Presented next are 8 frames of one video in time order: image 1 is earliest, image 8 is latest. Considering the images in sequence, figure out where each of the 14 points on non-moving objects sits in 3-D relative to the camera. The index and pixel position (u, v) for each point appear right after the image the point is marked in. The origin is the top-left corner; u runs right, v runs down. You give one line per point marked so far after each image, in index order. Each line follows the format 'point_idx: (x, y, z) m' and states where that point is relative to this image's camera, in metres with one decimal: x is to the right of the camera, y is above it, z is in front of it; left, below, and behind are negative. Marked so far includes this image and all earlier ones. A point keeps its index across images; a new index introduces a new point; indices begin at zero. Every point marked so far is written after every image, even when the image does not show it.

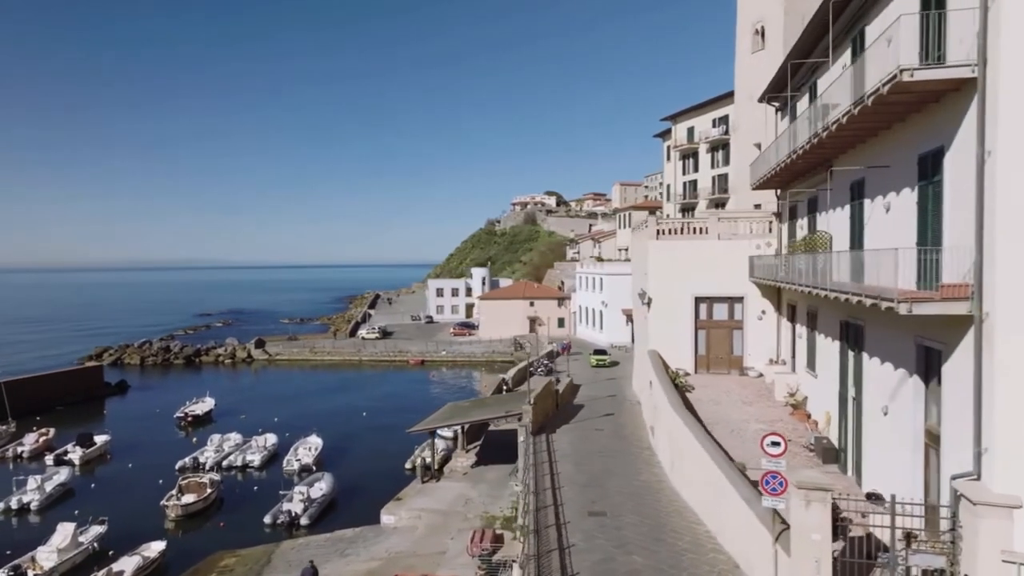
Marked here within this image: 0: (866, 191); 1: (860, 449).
0: (+7.8, +2.1, +15.4) m
1: (+7.9, -3.7, +15.9) m
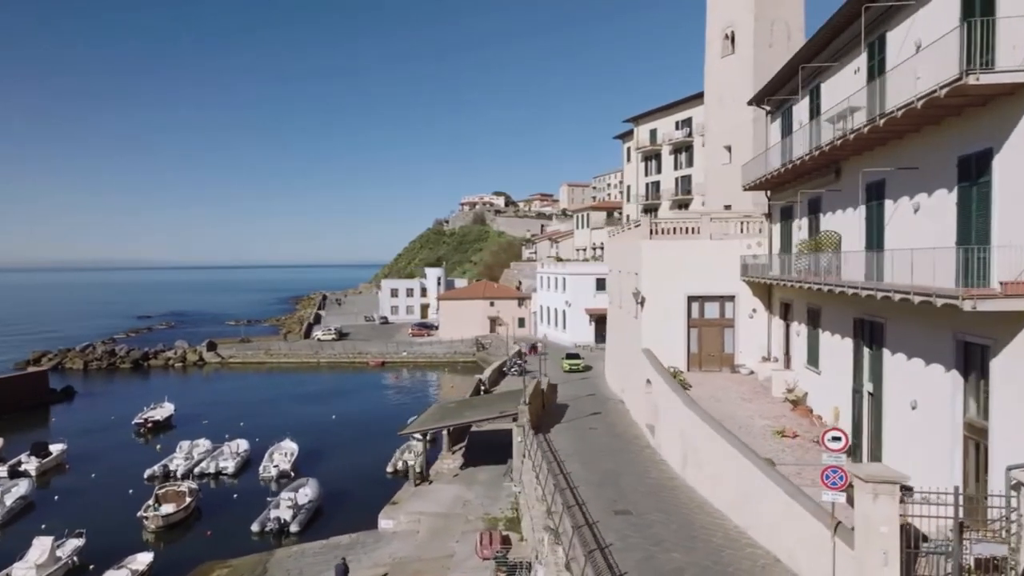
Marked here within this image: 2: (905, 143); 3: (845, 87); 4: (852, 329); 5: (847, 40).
0: (+8.5, +2.1, +15.9) m
1: (+8.6, -3.6, +16.4) m
2: (+8.3, +3.0, +14.8) m
3: (+8.7, +5.2, +18.4) m
4: (+8.7, -1.1, +17.9) m
5: (+8.5, +6.3, +18.0) m
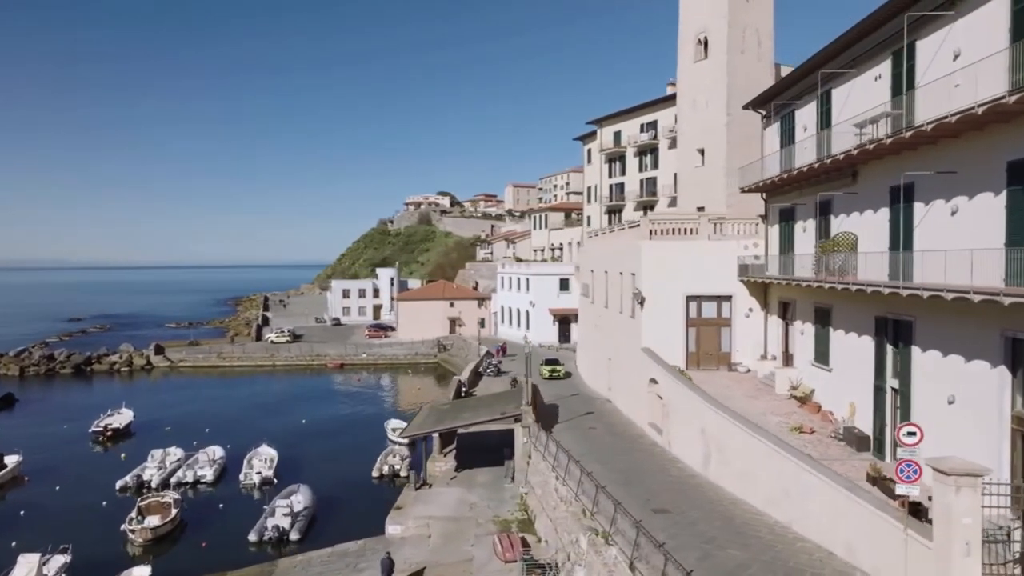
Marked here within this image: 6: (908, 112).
0: (+9.5, +2.2, +16.5) m
1: (+9.5, -3.6, +17.0) m
2: (+9.4, +3.0, +15.4) m
3: (+9.5, +5.2, +19.0) m
4: (+9.5, -1.1, +18.5) m
5: (+9.4, +6.3, +18.7) m
6: (+9.3, +4.1, +16.5) m
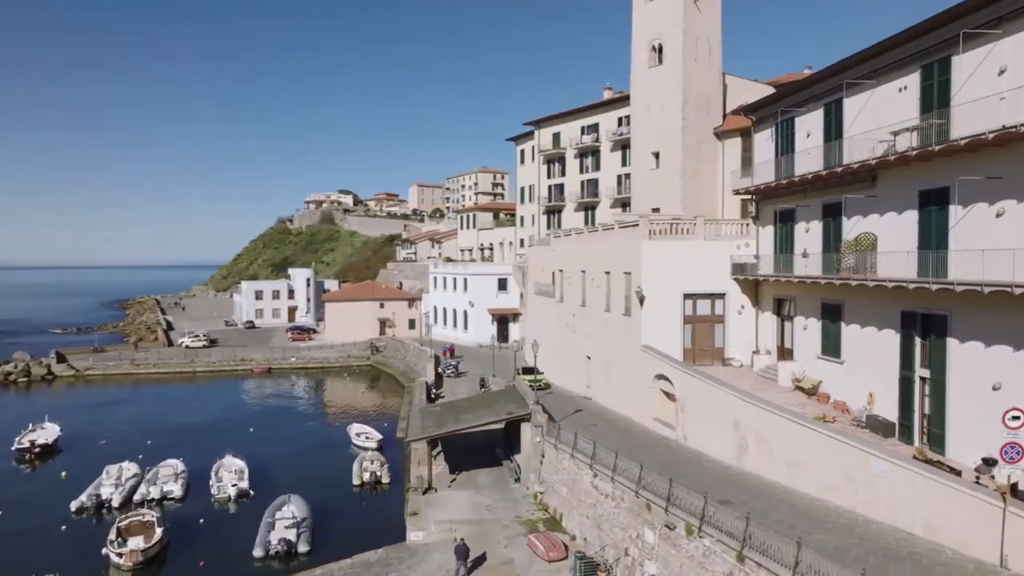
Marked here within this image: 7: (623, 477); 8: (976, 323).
0: (+11.1, +2.2, +17.9) m
1: (+11.2, -3.5, +18.4) m
2: (+11.3, +3.1, +16.8) m
3: (+10.8, +5.3, +20.4) m
4: (+10.9, -1.0, +19.9) m
5: (+10.7, +6.4, +20.0) m
6: (+10.9, +4.2, +17.9) m
7: (+3.1, -5.2, +19.5) m
8: (+11.3, -0.8, +17.2) m
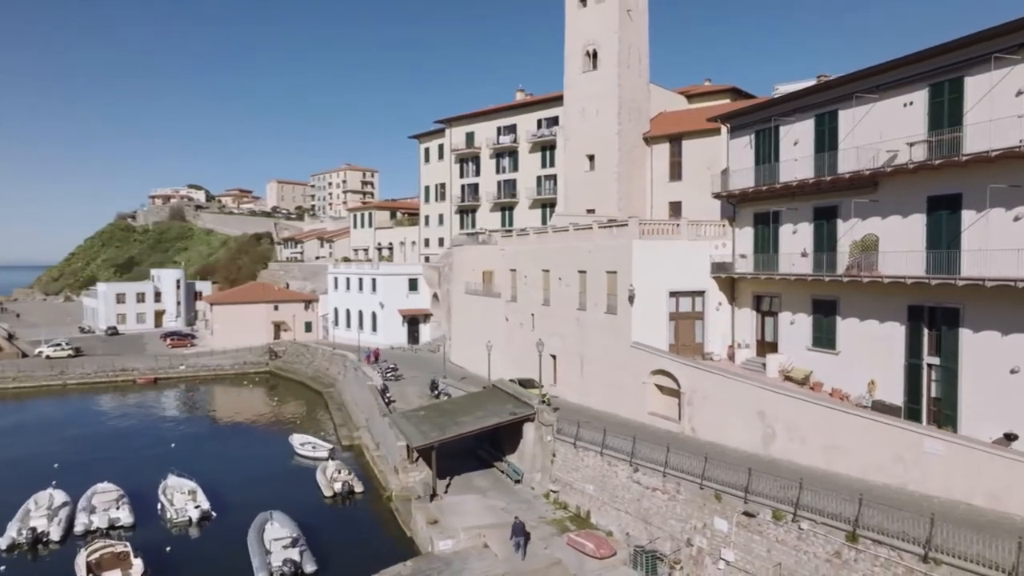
0: (+12.8, +2.4, +20.0) m
1: (+12.8, -3.4, +20.6) m
2: (+13.2, +3.3, +19.0) m
3: (+11.9, +5.4, +22.4) m
4: (+12.3, -0.8, +22.0) m
5: (+11.9, +6.5, +22.0) m
6: (+12.6, +4.3, +20.0) m
7: (+4.7, -5.2, +20.0) m
8: (+13.1, -0.7, +19.4) m
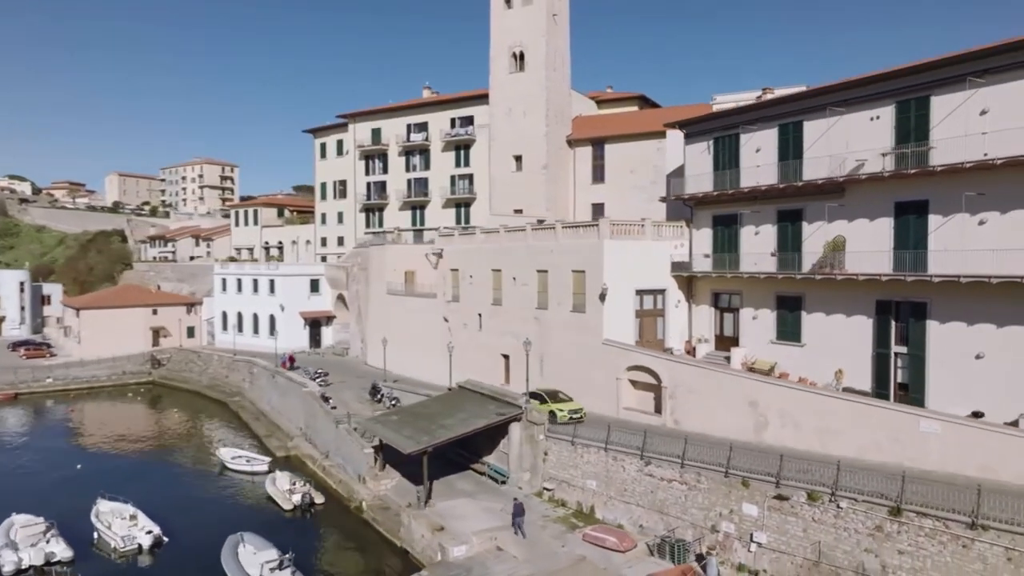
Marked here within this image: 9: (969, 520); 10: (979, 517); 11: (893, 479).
0: (+13.4, +2.5, +22.5) m
1: (+13.2, -3.3, +23.0) m
2: (+13.9, +3.4, +21.6) m
3: (+12.0, +5.5, +24.6) m
4: (+12.4, -0.7, +24.3) m
5: (+12.0, +6.6, +24.3) m
6: (+13.1, +4.4, +22.4) m
7: (+5.4, -5.1, +20.9) m
8: (+13.8, -0.6, +21.9) m
9: (+9.9, -5.0, +15.3) m
10: (+10.1, -4.9, +15.2) m
11: (+9.5, -4.8, +17.6) m
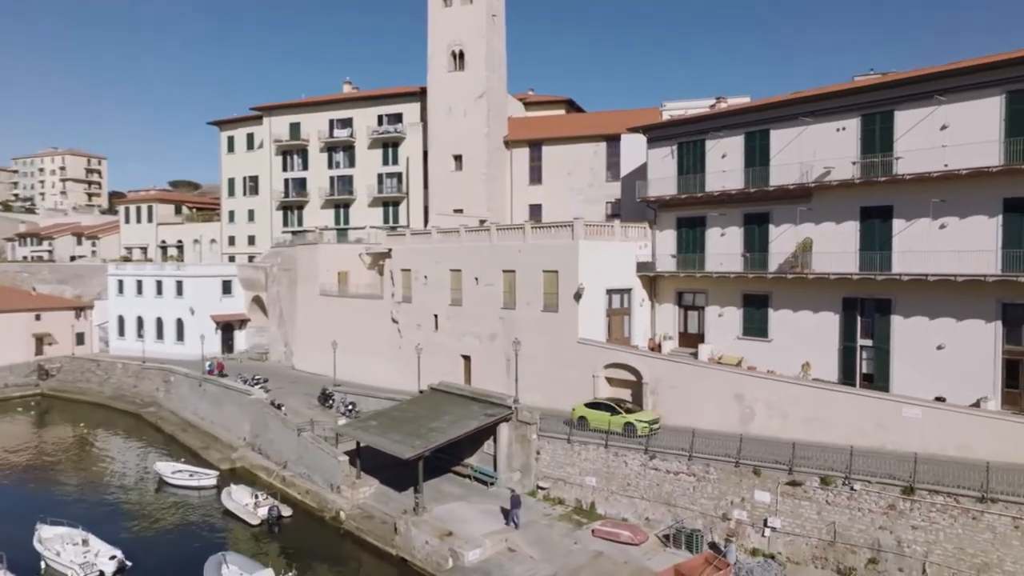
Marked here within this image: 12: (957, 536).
0: (+13.4, +2.6, +24.7) m
1: (+13.2, -3.2, +25.2) m
2: (+14.0, +3.5, +23.8) m
3: (+11.6, +5.6, +26.5) m
4: (+12.2, -0.7, +26.3) m
5: (+11.8, +6.7, +26.2) m
6: (+13.2, +4.5, +24.6) m
7: (+5.9, -5.1, +21.7) m
8: (+13.9, -0.5, +24.2) m
9: (+11.2, -5.0, +17.0) m
10: (+11.4, -4.9, +16.9) m
11: (+10.4, -4.7, +19.2) m
12: (+10.8, -6.0, +17.2) m
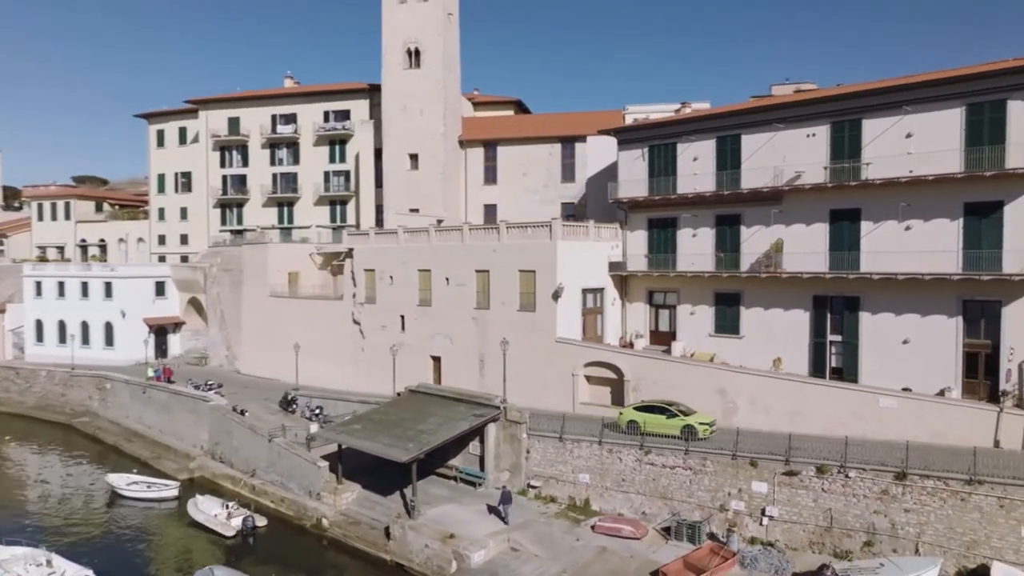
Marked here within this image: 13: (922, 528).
0: (+13.0, +2.6, +26.2) m
1: (+12.8, -3.2, +26.7) m
2: (+13.8, +3.5, +25.4) m
3: (+11.1, +5.6, +27.9) m
4: (+11.6, -0.6, +27.7) m
5: (+11.2, +6.7, +27.5) m
6: (+12.8, +4.5, +26.1) m
7: (+5.9, -5.1, +22.4) m
8: (+13.6, -0.5, +25.8) m
9: (+11.8, -4.9, +18.3) m
10: (+11.9, -4.8, +18.3) m
11: (+10.7, -4.7, +20.5) m
12: (+11.4, -6.0, +18.5) m
13: (+10.9, -6.4, +18.9) m
